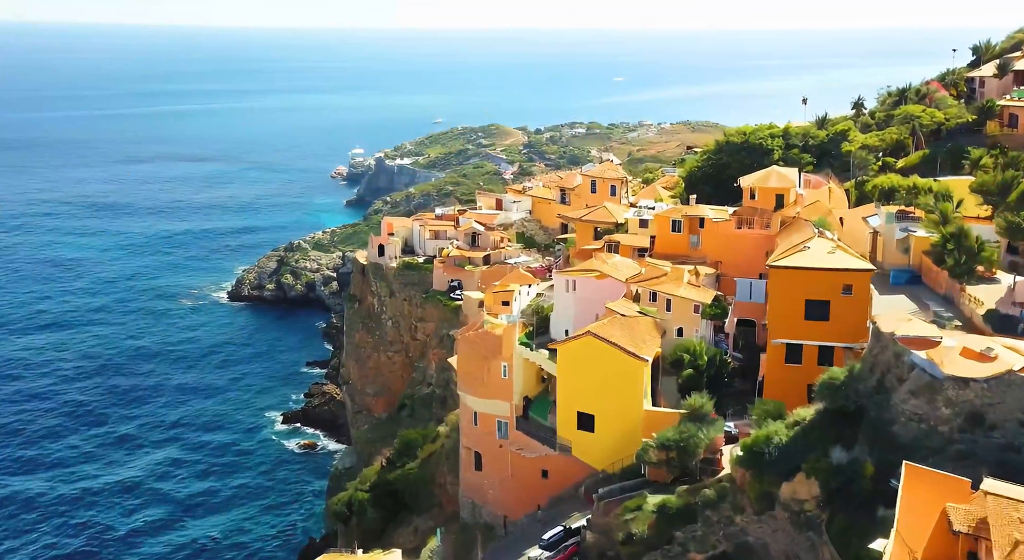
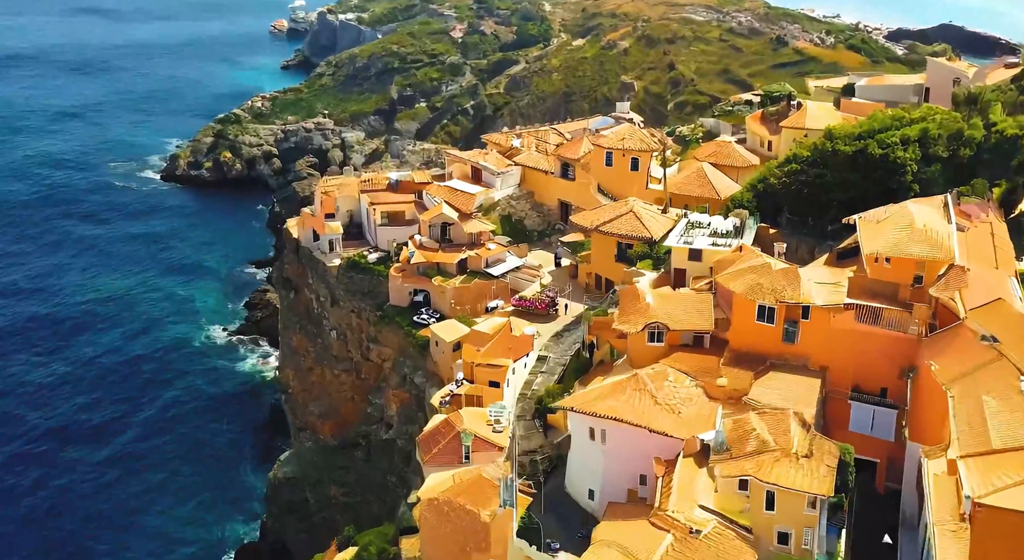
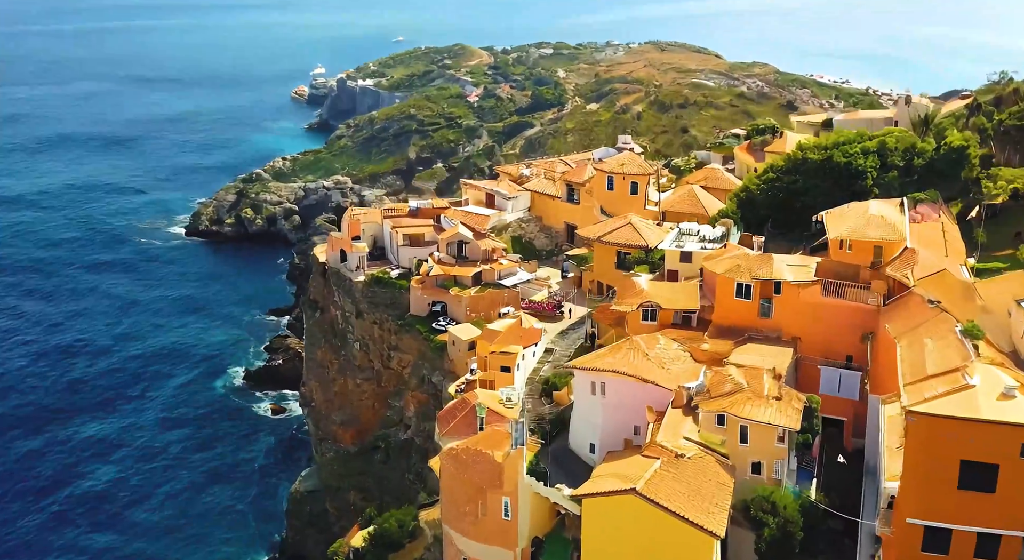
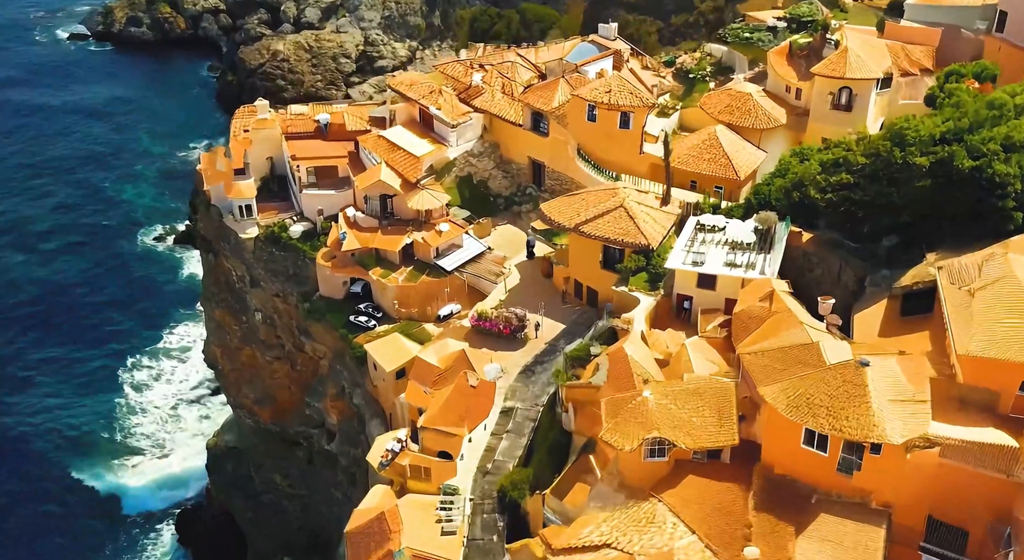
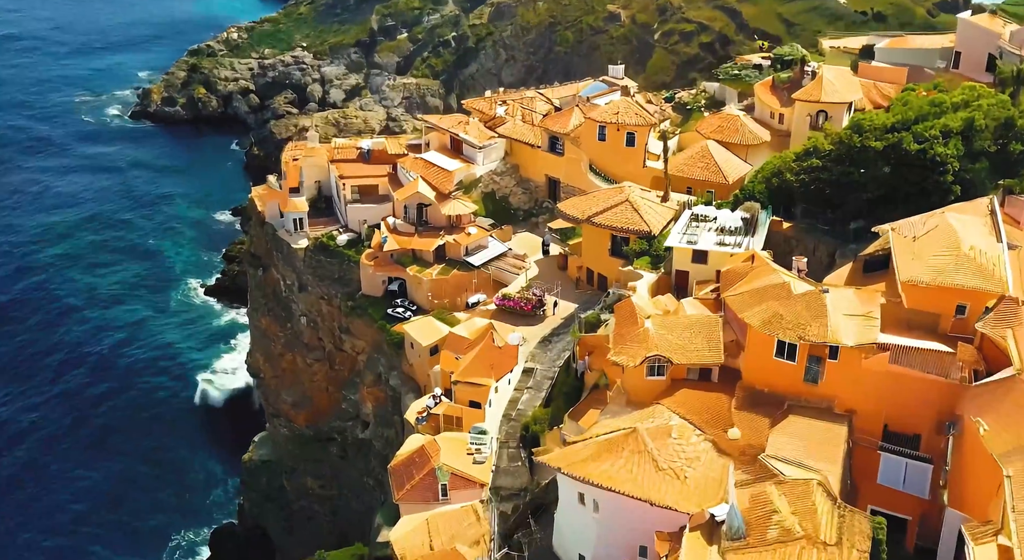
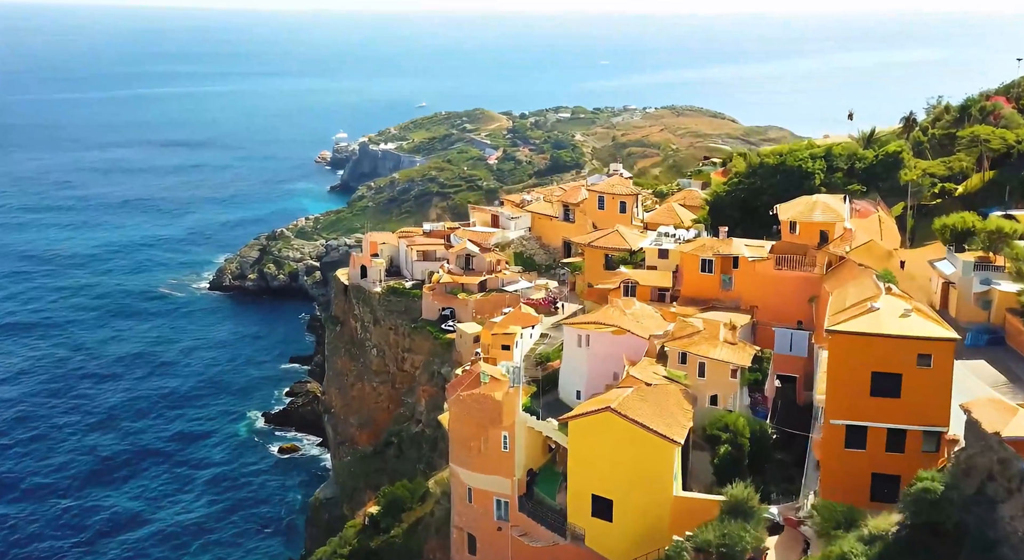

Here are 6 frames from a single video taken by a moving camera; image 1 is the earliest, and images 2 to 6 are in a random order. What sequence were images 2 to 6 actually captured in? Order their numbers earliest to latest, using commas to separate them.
6, 3, 2, 5, 4
